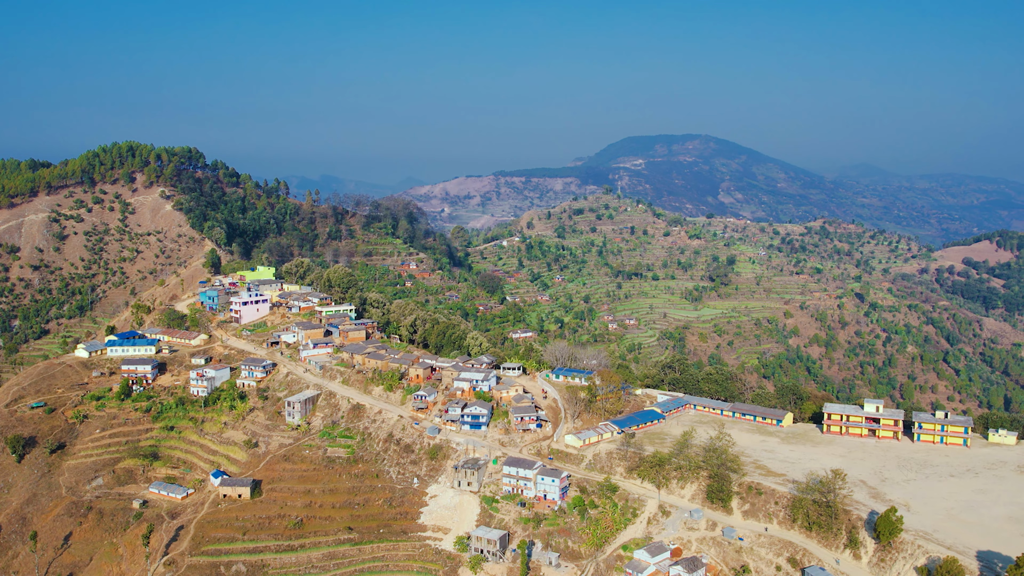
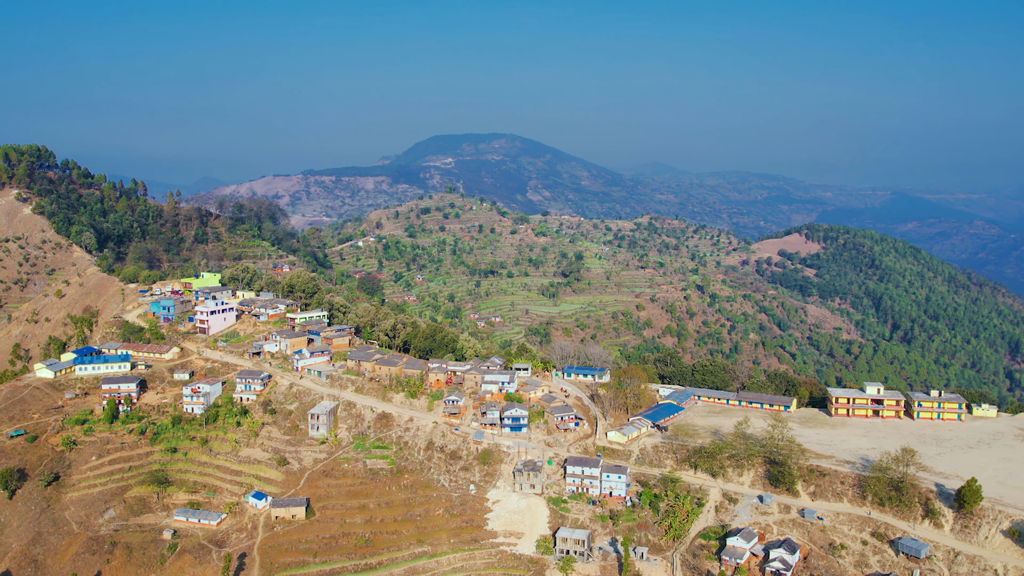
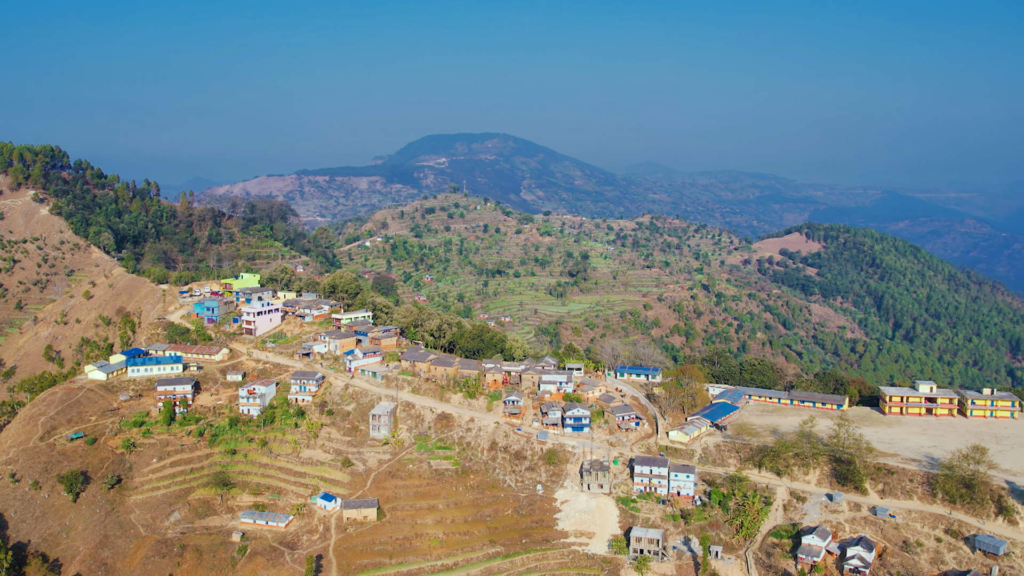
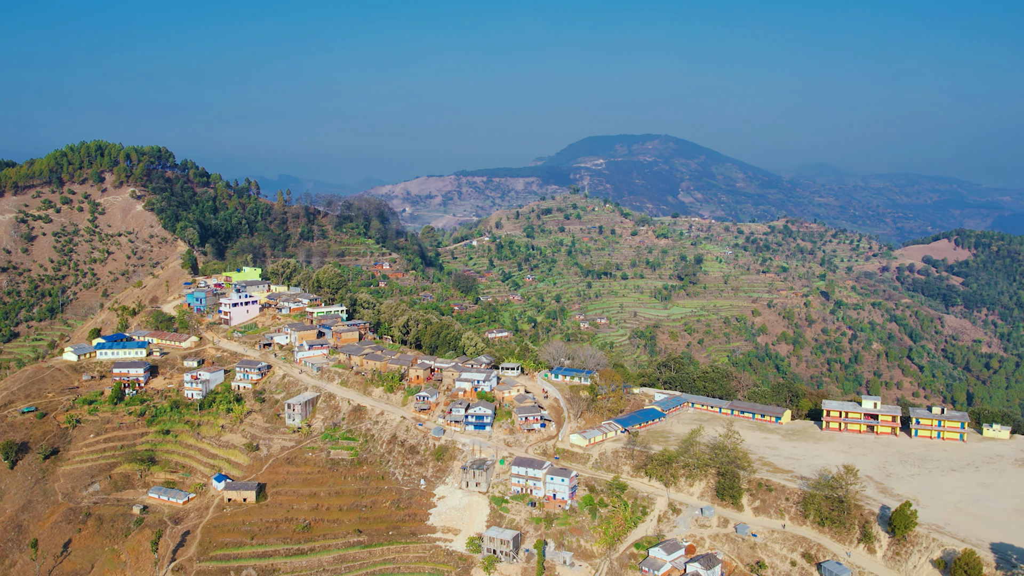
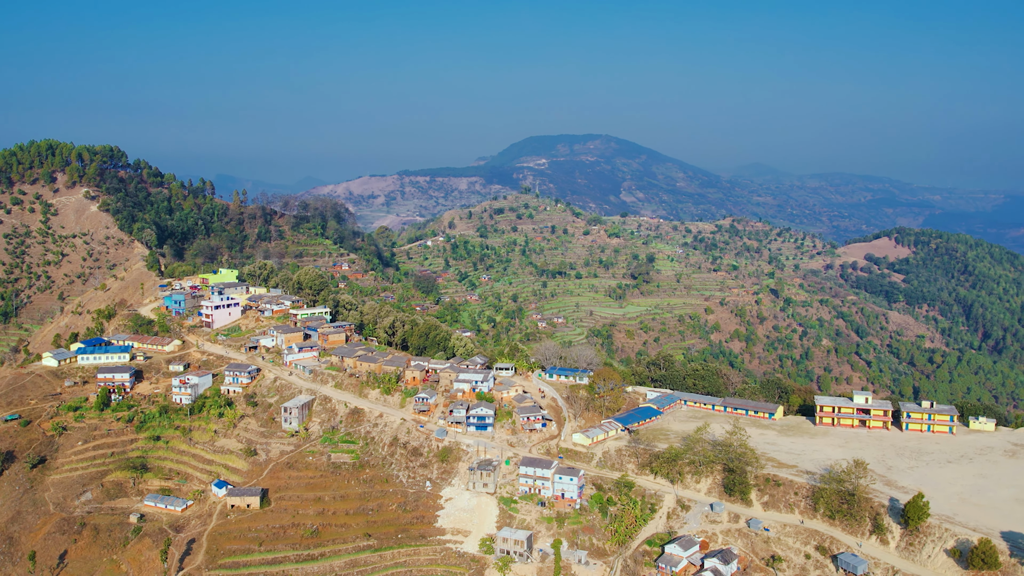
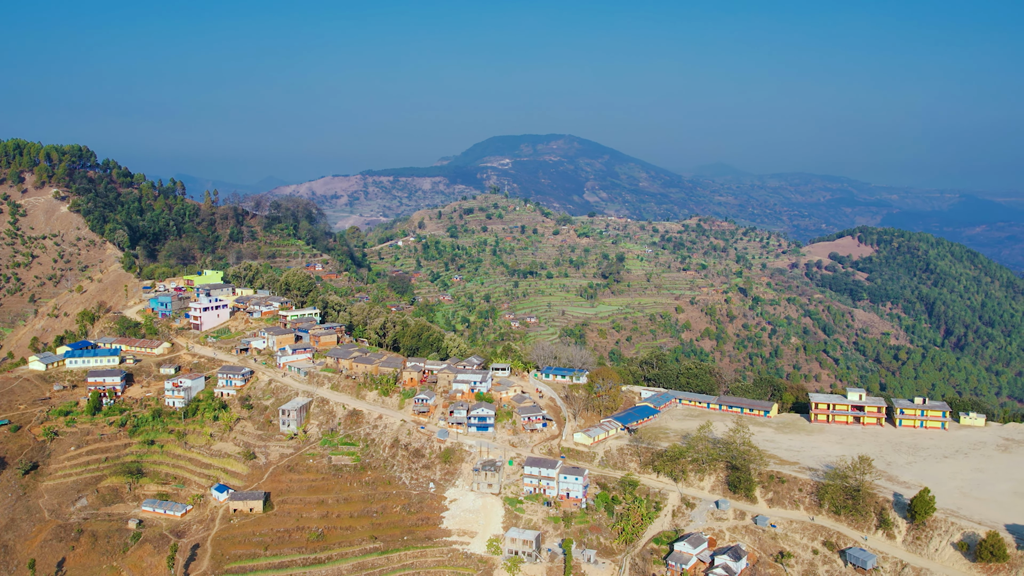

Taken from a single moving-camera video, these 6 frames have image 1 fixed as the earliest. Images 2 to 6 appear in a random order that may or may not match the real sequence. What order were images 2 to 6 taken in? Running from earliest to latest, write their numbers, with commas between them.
4, 5, 6, 2, 3
